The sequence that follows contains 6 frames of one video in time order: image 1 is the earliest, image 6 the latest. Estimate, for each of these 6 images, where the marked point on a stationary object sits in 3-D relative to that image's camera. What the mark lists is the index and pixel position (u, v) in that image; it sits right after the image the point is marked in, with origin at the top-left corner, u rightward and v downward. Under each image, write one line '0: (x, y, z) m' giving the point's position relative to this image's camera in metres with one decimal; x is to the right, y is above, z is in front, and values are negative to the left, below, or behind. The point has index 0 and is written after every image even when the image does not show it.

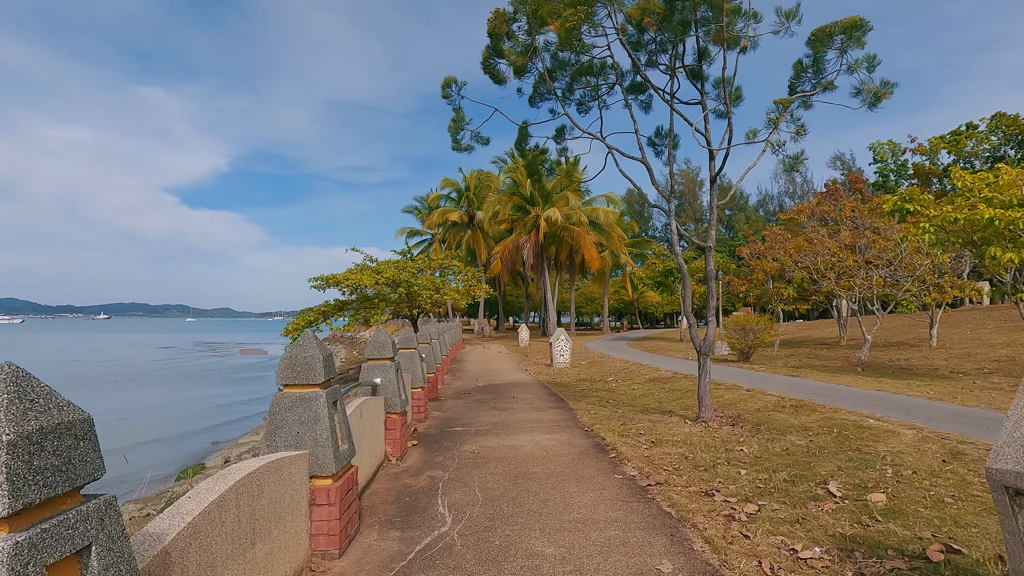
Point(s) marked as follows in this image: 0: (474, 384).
0: (-0.8, -2.1, +11.7) m
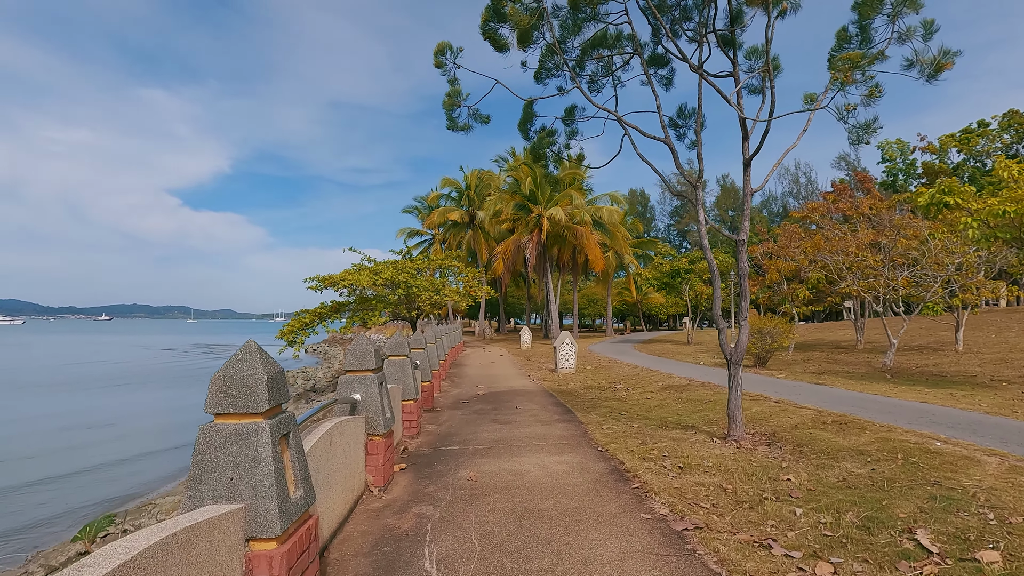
0: (-0.8, -2.1, +10.9) m
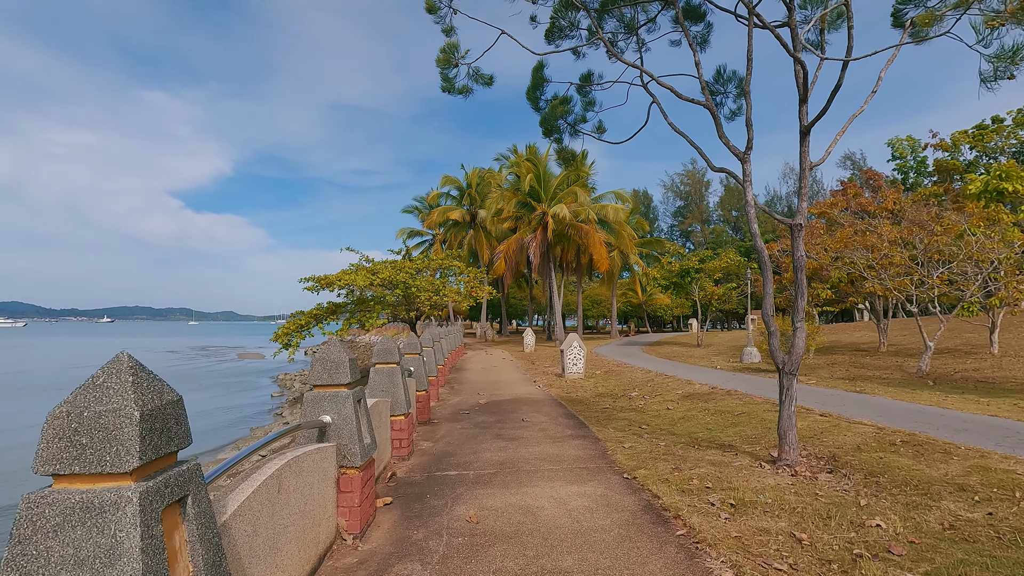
0: (-0.7, -2.1, +10.0) m
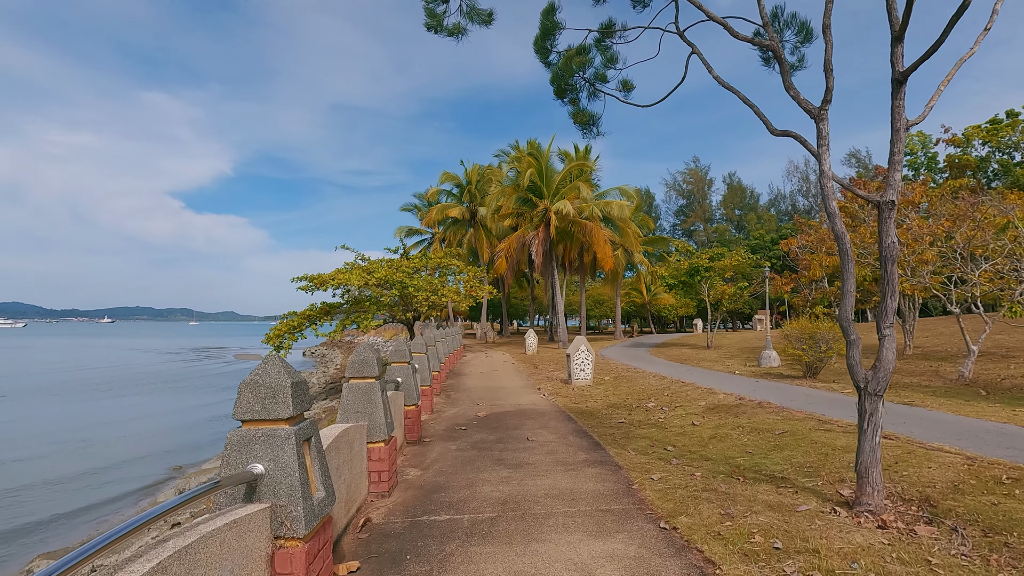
0: (-0.6, -2.1, +8.9) m
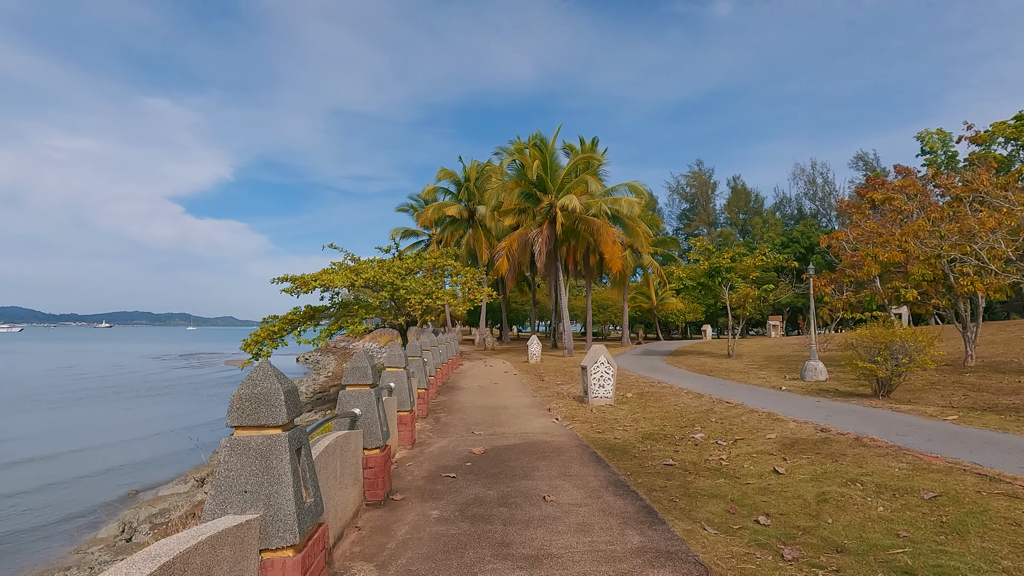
0: (-0.6, -2.0, +6.8) m
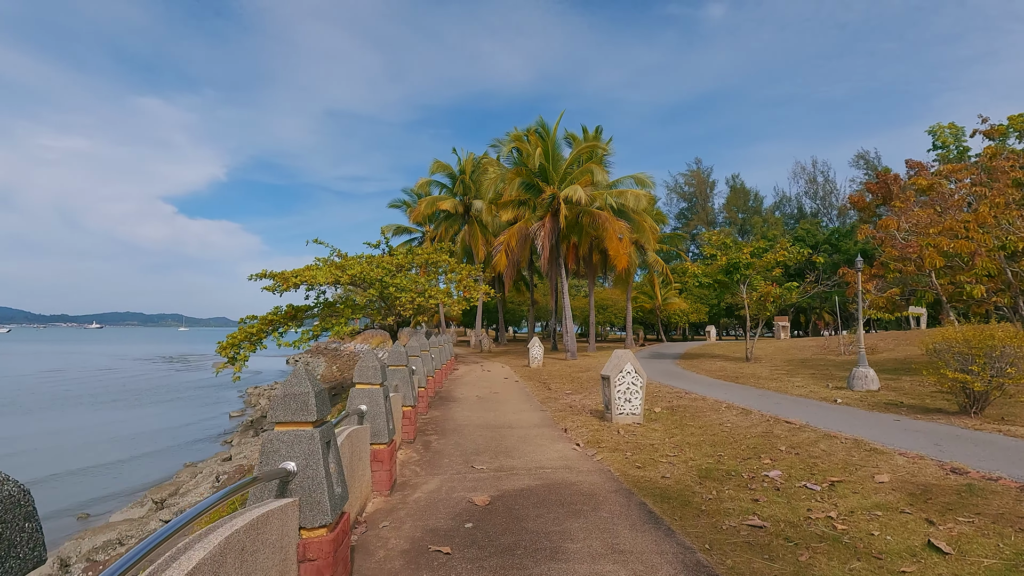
0: (-0.4, -1.9, +5.1) m
